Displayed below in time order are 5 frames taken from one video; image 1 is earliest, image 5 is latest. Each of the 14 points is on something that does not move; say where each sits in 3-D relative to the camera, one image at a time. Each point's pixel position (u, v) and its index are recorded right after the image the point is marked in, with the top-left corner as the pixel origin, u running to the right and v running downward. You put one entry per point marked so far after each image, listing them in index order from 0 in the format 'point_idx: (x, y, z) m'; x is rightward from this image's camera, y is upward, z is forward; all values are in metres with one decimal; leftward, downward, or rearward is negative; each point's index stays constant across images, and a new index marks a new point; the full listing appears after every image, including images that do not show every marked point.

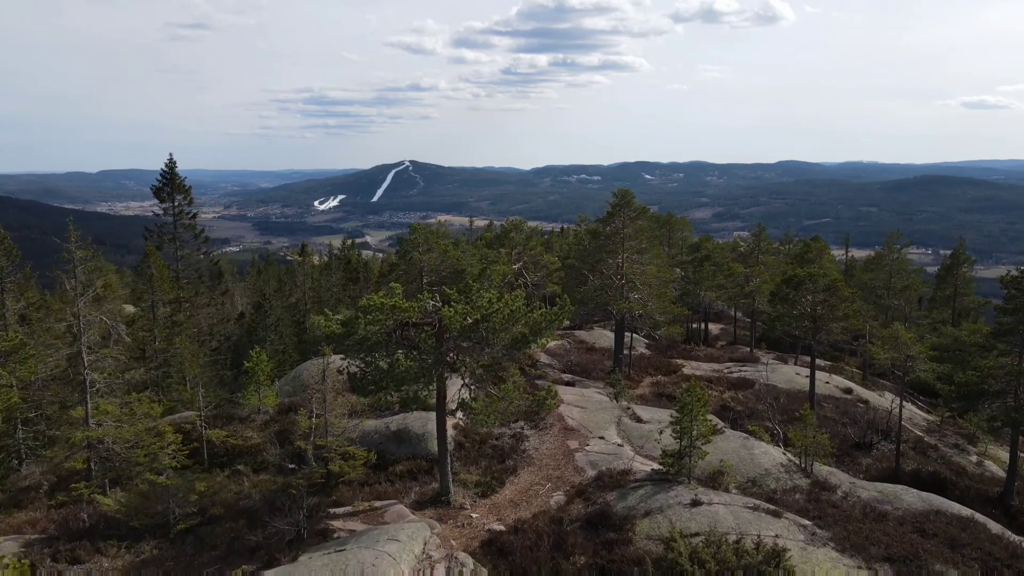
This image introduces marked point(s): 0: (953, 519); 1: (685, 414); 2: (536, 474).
0: (+5.4, -2.8, +13.2) m
1: (+2.3, -1.6, +14.0) m
2: (+0.3, -2.7, +15.4) m
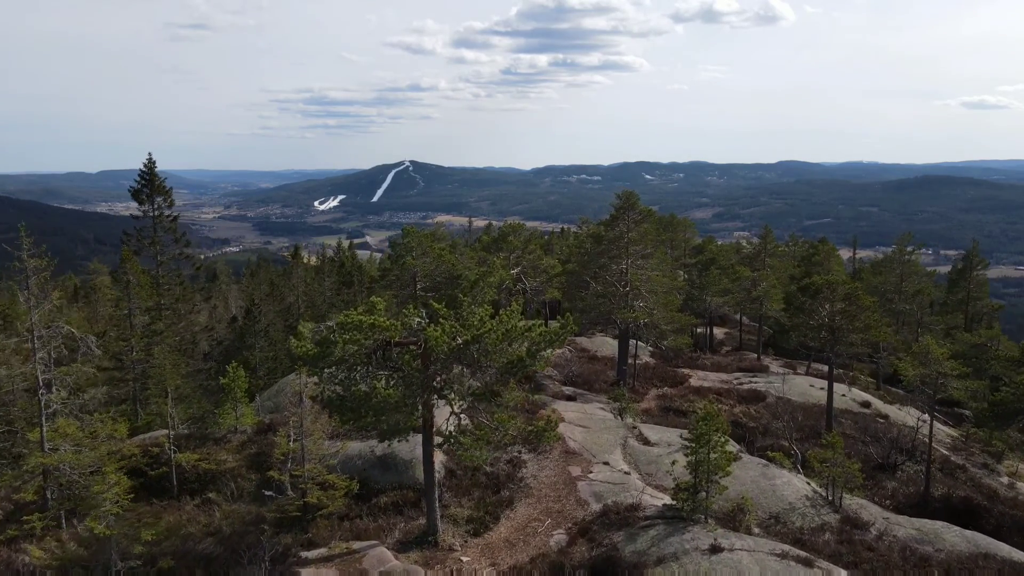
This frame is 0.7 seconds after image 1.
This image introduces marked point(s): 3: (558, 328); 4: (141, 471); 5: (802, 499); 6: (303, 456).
0: (+5.4, -3.0, +11.7) m
1: (+2.2, -1.8, +12.5) m
2: (+0.3, -2.8, +13.9) m
3: (+0.5, -0.5, +12.3) m
4: (-6.0, -3.0, +17.4) m
5: (+3.7, -2.7, +13.6) m
6: (-2.8, -2.3, +14.6) m
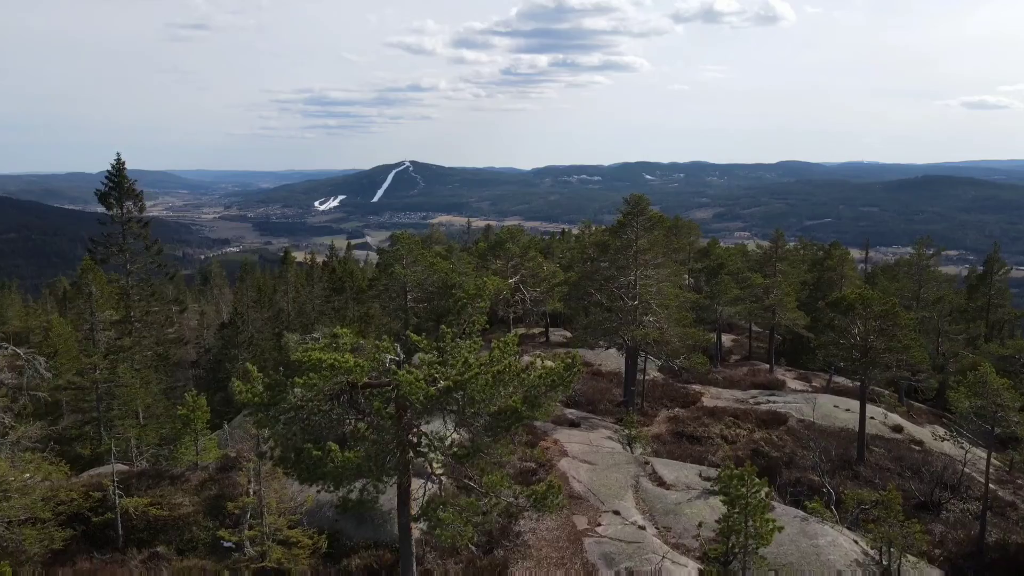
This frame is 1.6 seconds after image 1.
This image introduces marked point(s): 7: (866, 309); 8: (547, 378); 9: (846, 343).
0: (+5.3, -3.3, +9.5) m
1: (+2.1, -2.1, +10.3) m
2: (+0.2, -3.1, +11.7) m
3: (+0.5, -0.7, +10.1) m
4: (-6.1, -3.2, +15.2) m
5: (+3.6, -2.9, +11.4) m
6: (-2.9, -2.6, +12.4) m
7: (+6.3, -0.4, +19.0) m
8: (+0.3, -0.8, +9.9) m
9: (+6.1, -1.0, +19.5) m
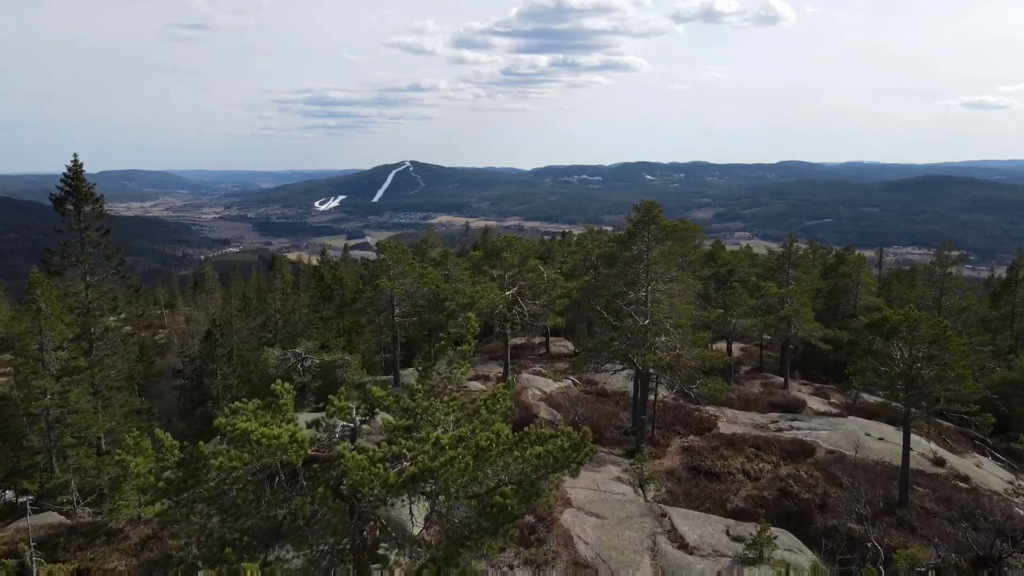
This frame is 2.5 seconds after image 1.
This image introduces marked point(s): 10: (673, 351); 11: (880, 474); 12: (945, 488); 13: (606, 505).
0: (+5.2, -3.6, +7.2) m
1: (+2.1, -2.4, +7.9) m
2: (+0.2, -3.4, +9.3) m
3: (+0.4, -1.1, +7.7) m
4: (-6.1, -3.5, +12.8) m
5: (+3.5, -3.2, +9.0) m
6: (-3.0, -2.9, +10.0) m
7: (+6.2, -0.7, +16.7) m
8: (+0.3, -1.1, +7.5) m
9: (+6.0, -1.3, +17.1) m
10: (+3.0, -1.1, +19.8) m
11: (+6.6, -3.3, +19.2) m
12: (+7.4, -3.4, +18.4) m
13: (+1.3, -3.0, +15.0) m
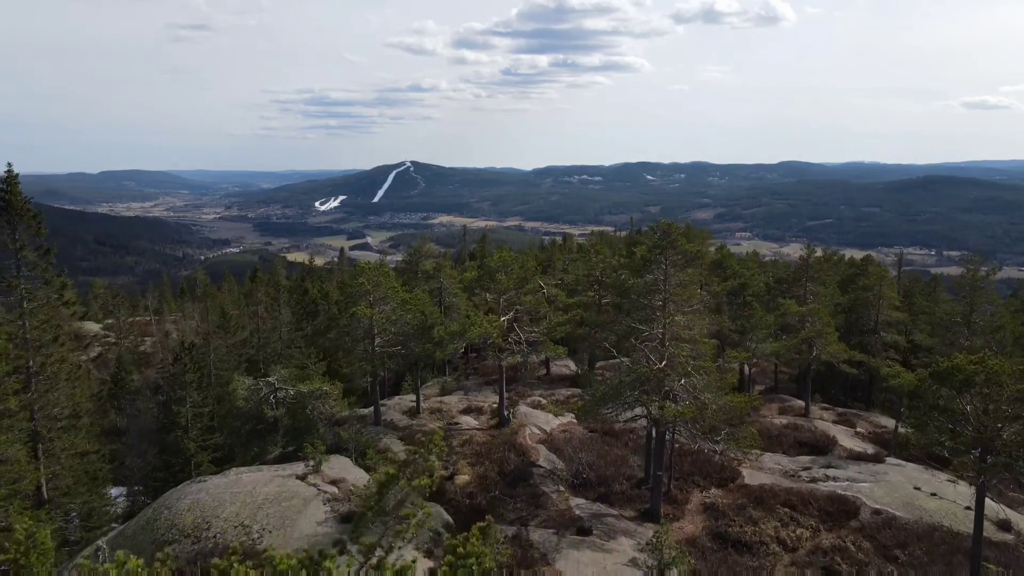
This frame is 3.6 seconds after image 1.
0: (+5.1, -4.2, +4.2) m
1: (+2.0, -3.0, +5.0) m
2: (+0.1, -4.0, +6.4) m
3: (+0.3, -1.6, +4.8) m
4: (-6.2, -4.1, +9.9) m
5: (+3.4, -3.8, +6.0) m
6: (-3.1, -3.4, +7.1) m
7: (+6.1, -1.2, +13.7) m
8: (+0.1, -1.7, +4.6) m
9: (+5.9, -1.9, +14.2) m
10: (+2.9, -1.7, +16.8) m
11: (+6.5, -3.9, +16.3) m
12: (+7.3, -4.0, +15.5) m
13: (+1.2, -3.6, +12.1) m
